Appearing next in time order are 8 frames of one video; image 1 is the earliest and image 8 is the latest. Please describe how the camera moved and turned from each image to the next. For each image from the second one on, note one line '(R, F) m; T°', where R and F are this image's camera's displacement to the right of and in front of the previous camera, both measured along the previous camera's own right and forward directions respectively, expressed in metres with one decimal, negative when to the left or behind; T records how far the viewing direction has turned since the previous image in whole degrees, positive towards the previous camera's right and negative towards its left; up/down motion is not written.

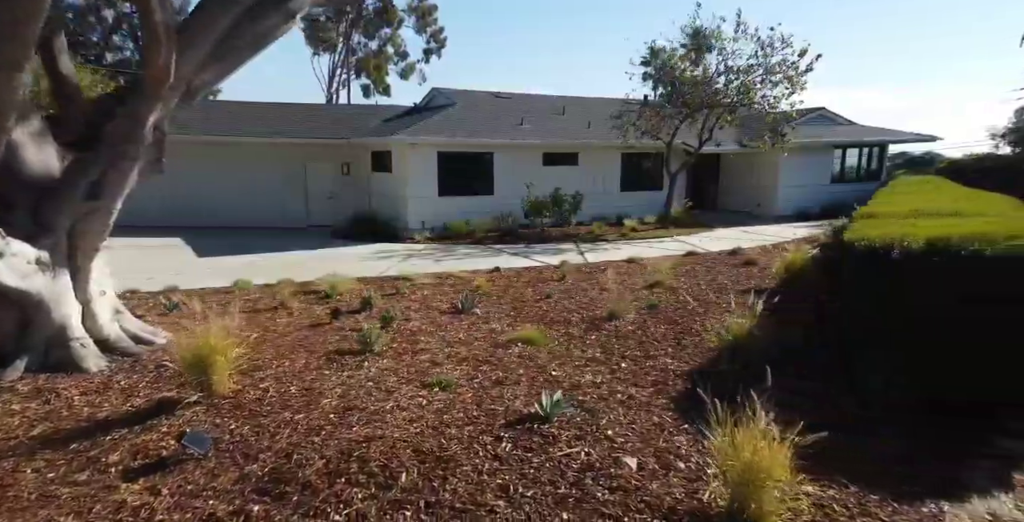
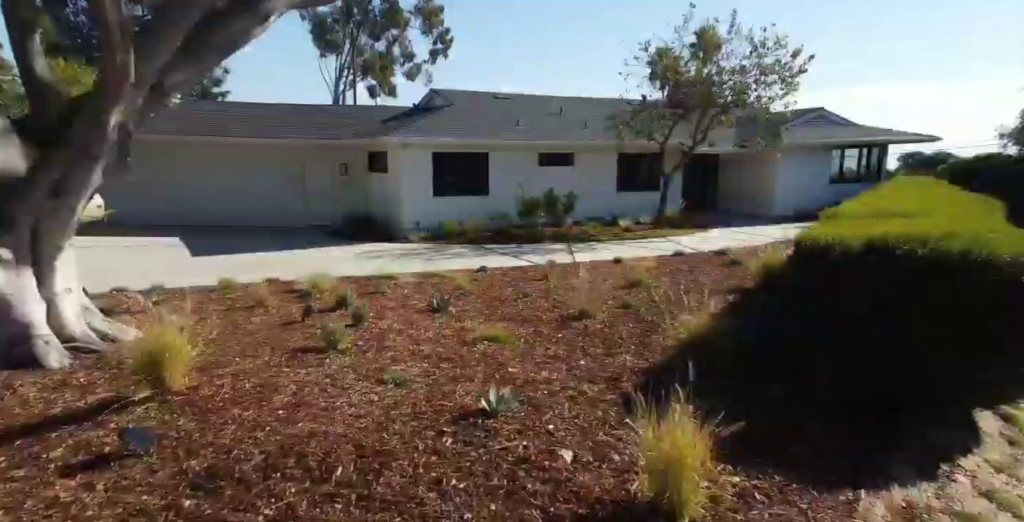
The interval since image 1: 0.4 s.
(+0.2, -0.1) m; 0°
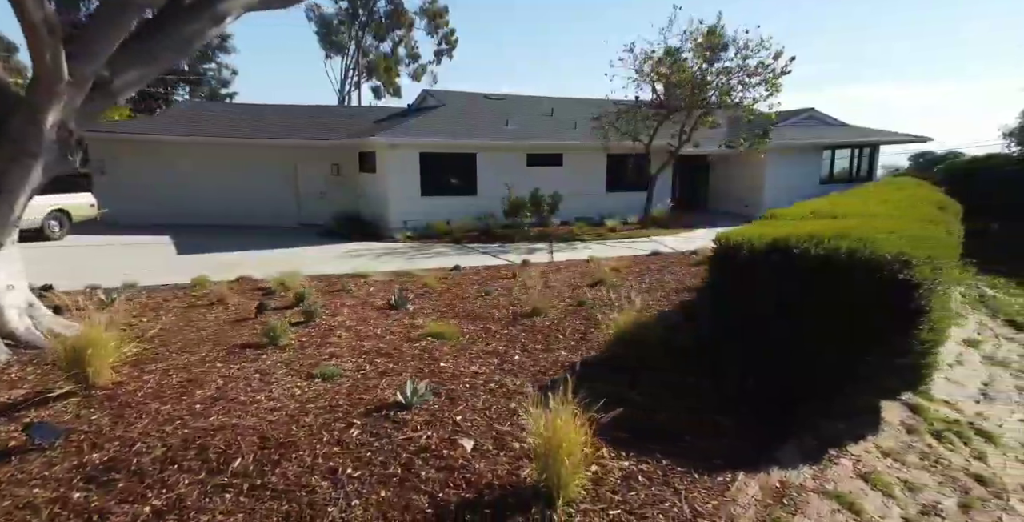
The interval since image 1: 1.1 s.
(+0.4, -0.1) m; 0°
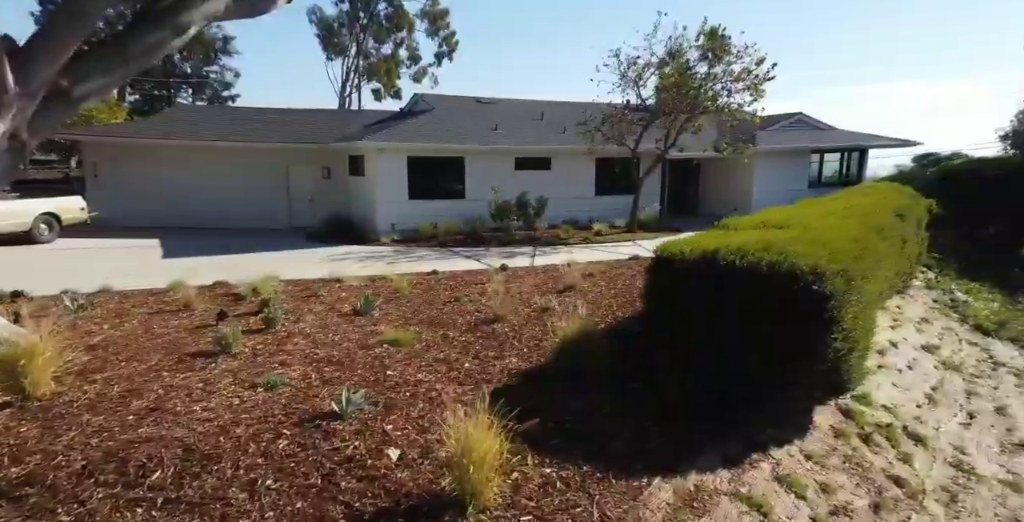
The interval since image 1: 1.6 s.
(+0.3, -0.1) m; +1°
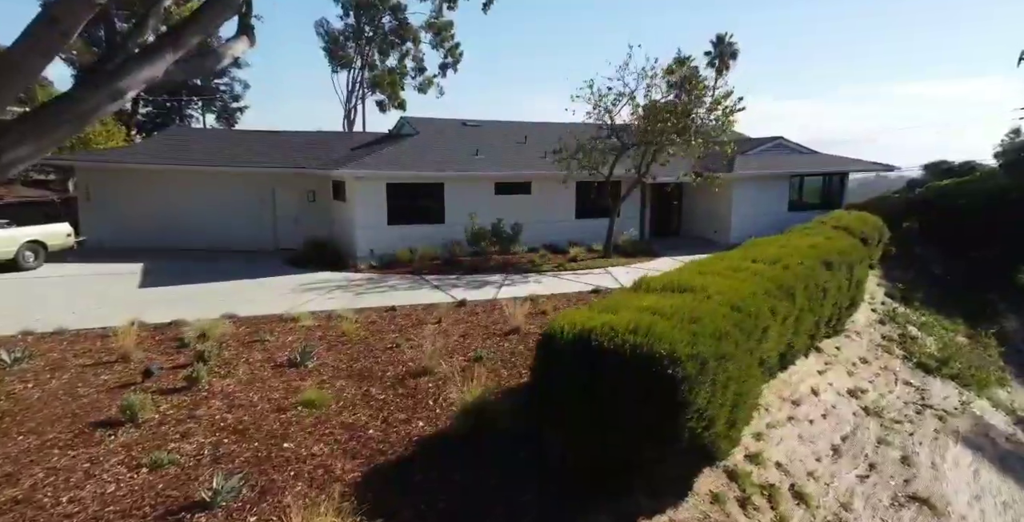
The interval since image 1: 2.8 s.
(+0.6, -0.1) m; +1°
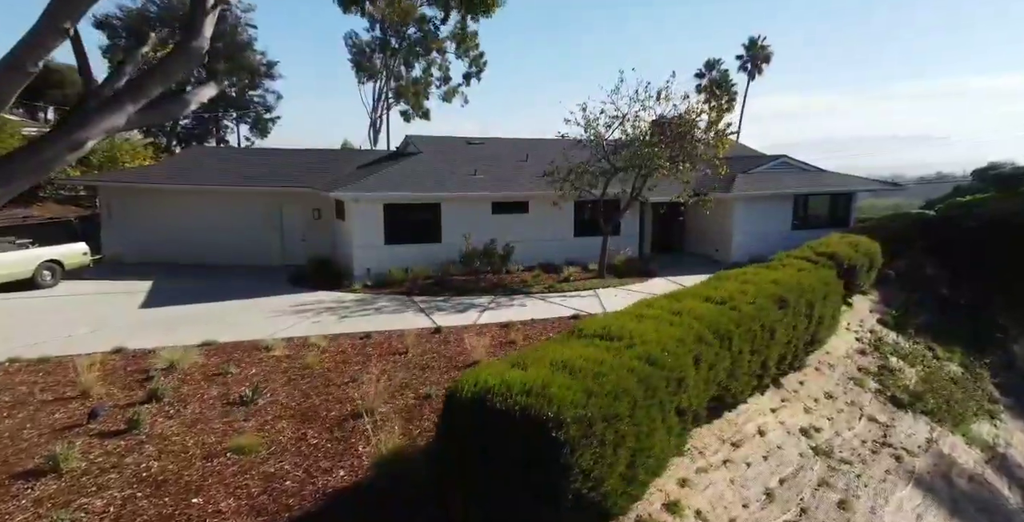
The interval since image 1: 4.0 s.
(+0.6, -0.1) m; -1°
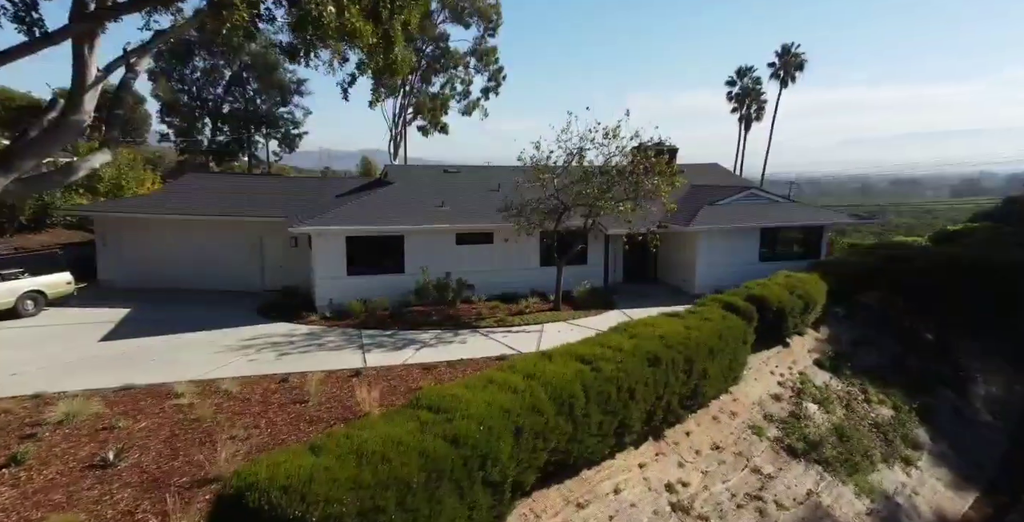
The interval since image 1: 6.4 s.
(+1.3, -0.1) m; +1°
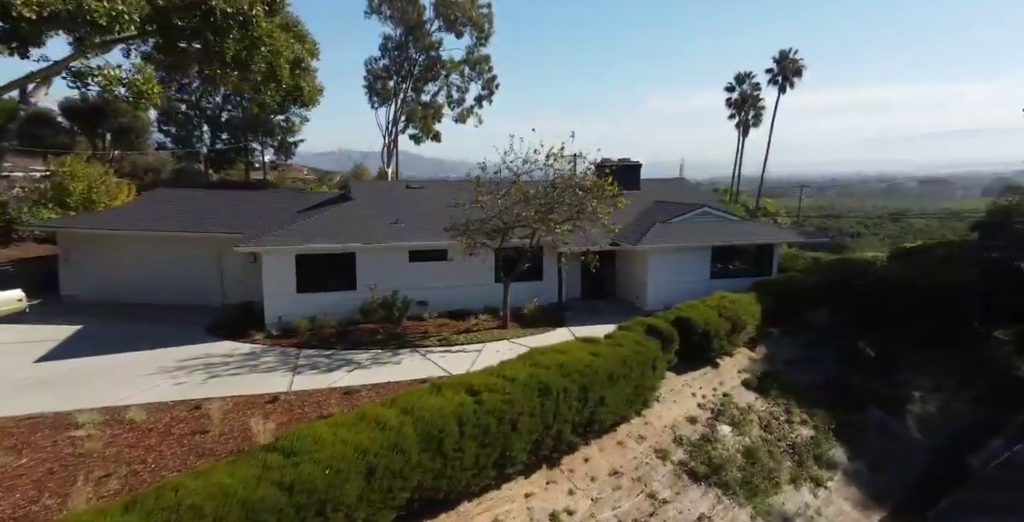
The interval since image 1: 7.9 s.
(+0.9, -0.1) m; +3°
